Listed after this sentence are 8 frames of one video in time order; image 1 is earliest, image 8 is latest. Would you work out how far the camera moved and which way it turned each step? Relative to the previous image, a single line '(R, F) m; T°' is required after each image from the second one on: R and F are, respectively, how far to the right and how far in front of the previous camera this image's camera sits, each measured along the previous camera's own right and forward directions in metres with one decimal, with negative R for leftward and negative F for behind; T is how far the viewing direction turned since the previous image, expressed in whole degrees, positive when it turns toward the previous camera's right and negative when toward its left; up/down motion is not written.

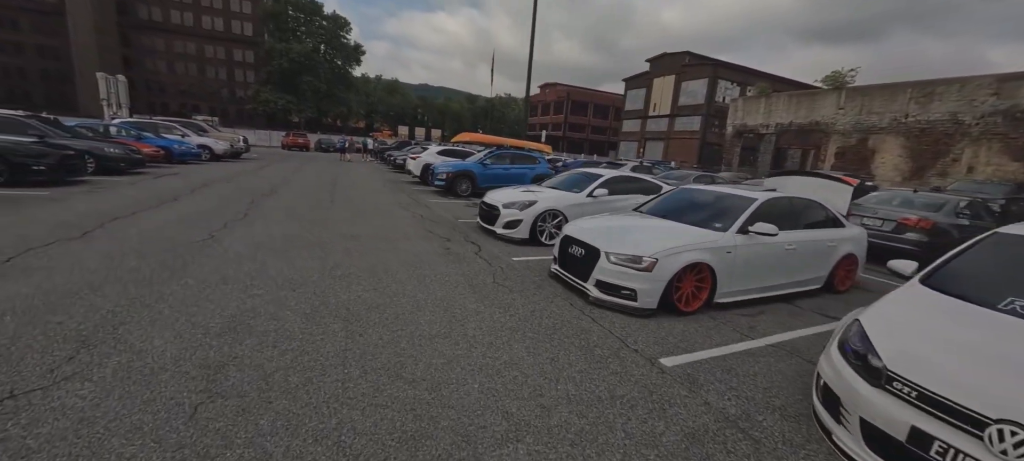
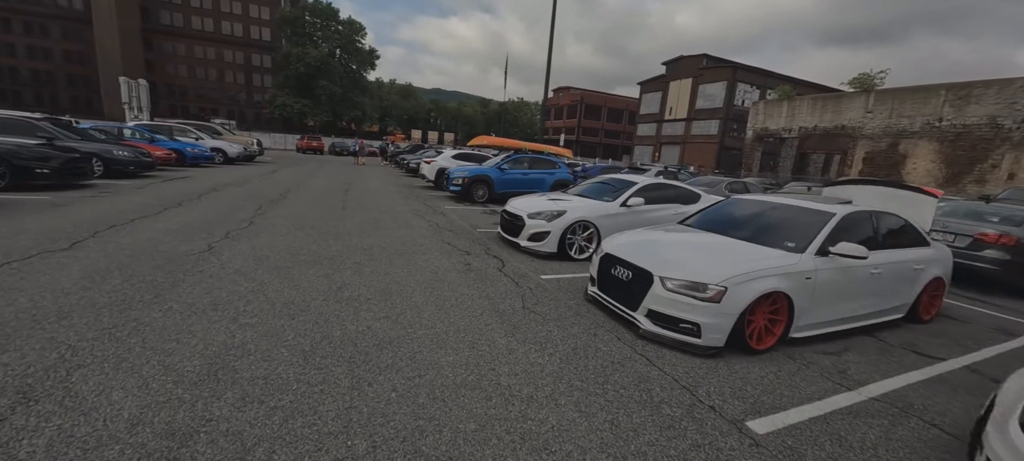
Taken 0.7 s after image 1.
(-0.2, +0.7) m; -2°
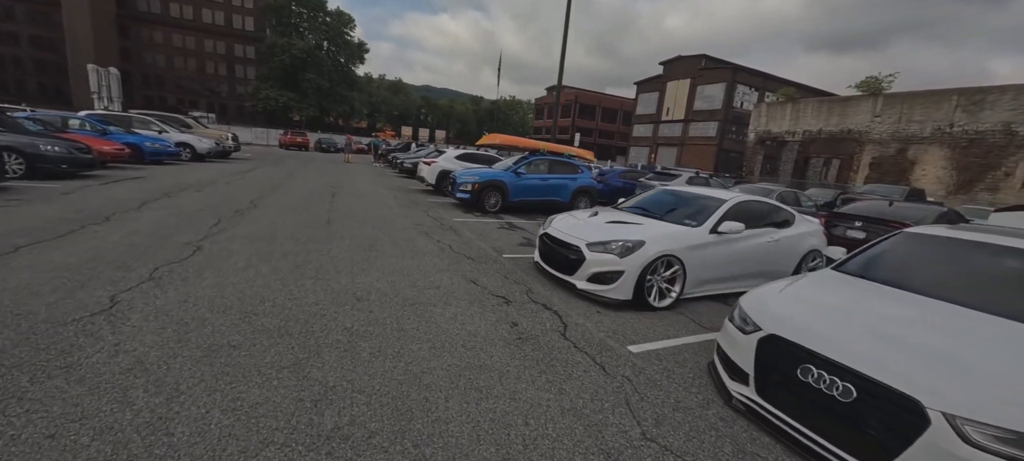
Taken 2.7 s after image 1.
(-0.7, +1.9) m; +2°
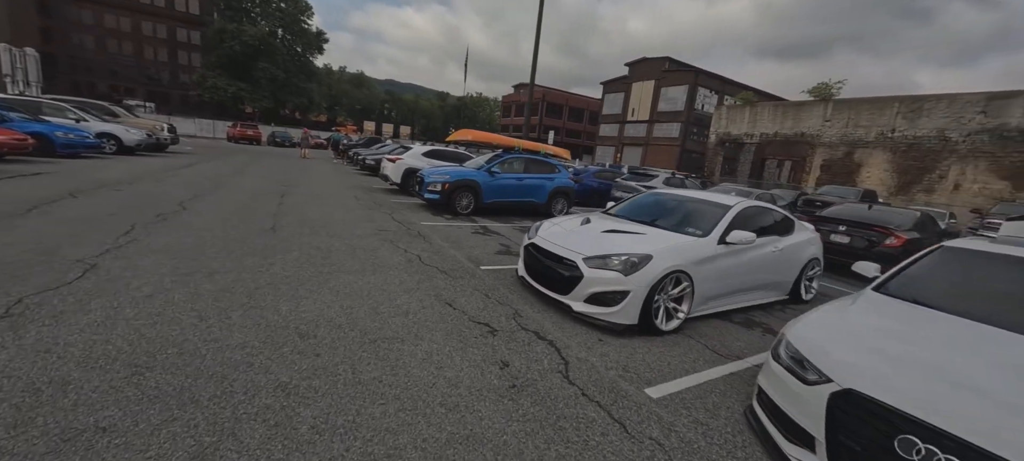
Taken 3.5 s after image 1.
(-0.2, +0.8) m; +5°
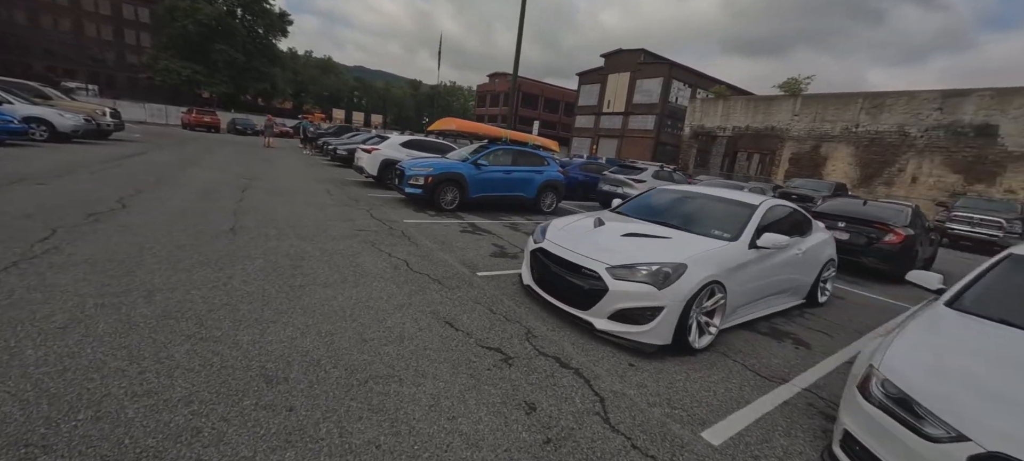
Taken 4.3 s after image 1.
(-0.3, +0.6) m; +4°
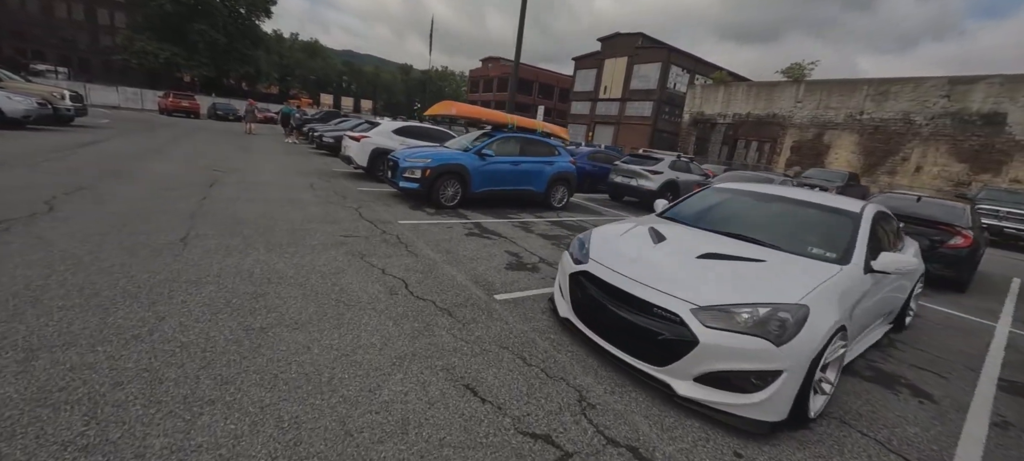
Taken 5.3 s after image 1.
(-0.3, +1.0) m; +1°
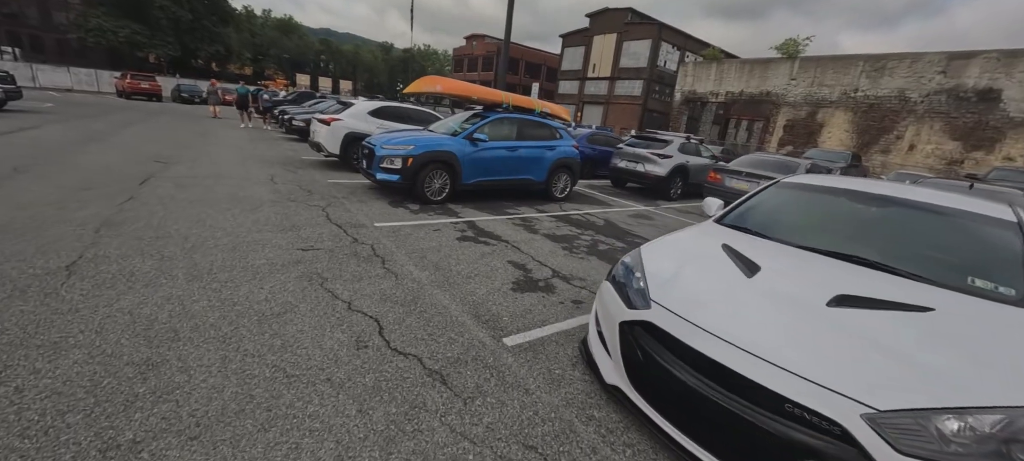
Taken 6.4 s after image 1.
(-0.2, +1.1) m; +2°
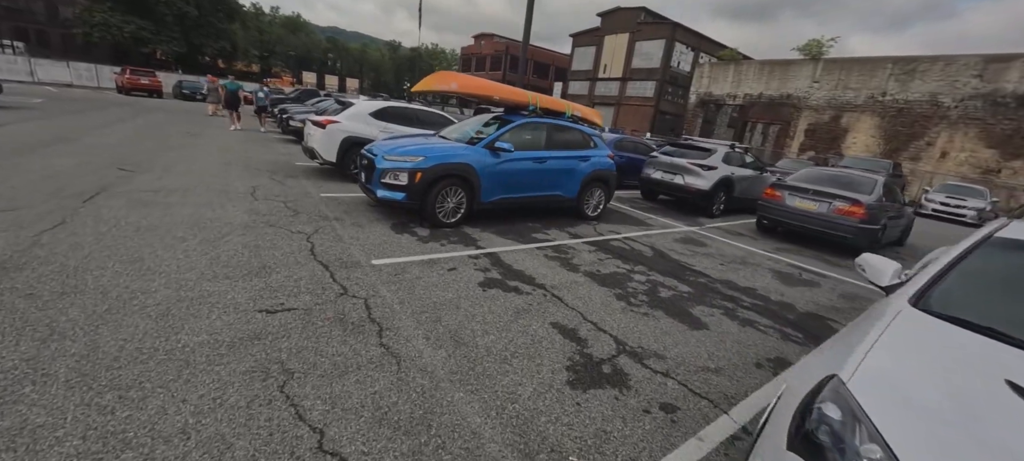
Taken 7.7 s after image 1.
(-0.3, +1.2) m; -1°
